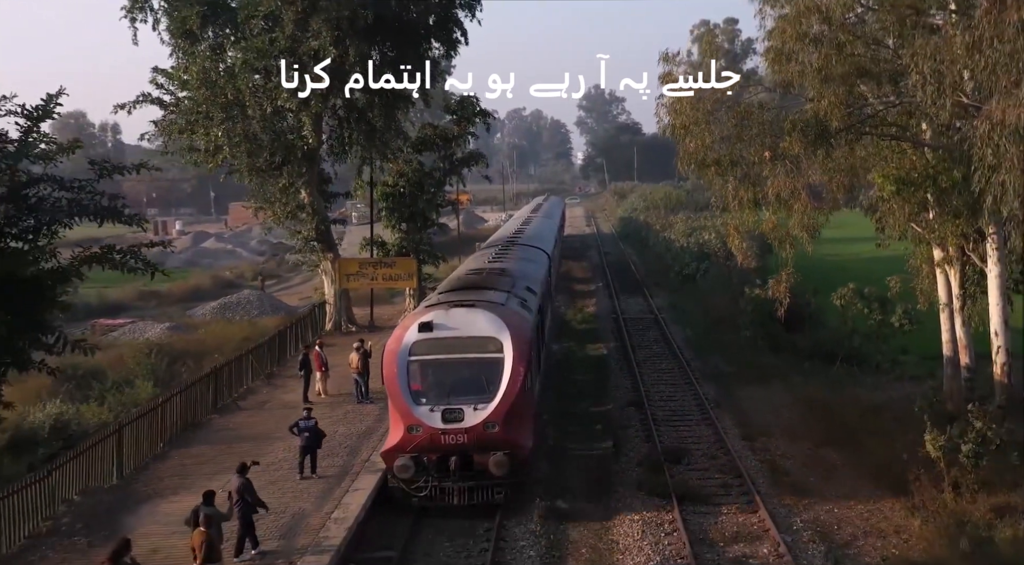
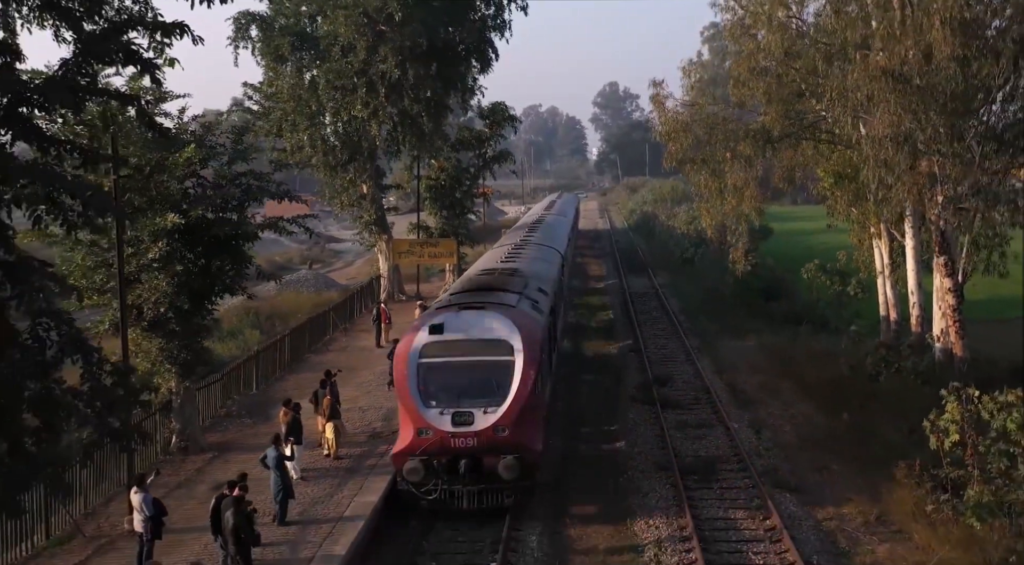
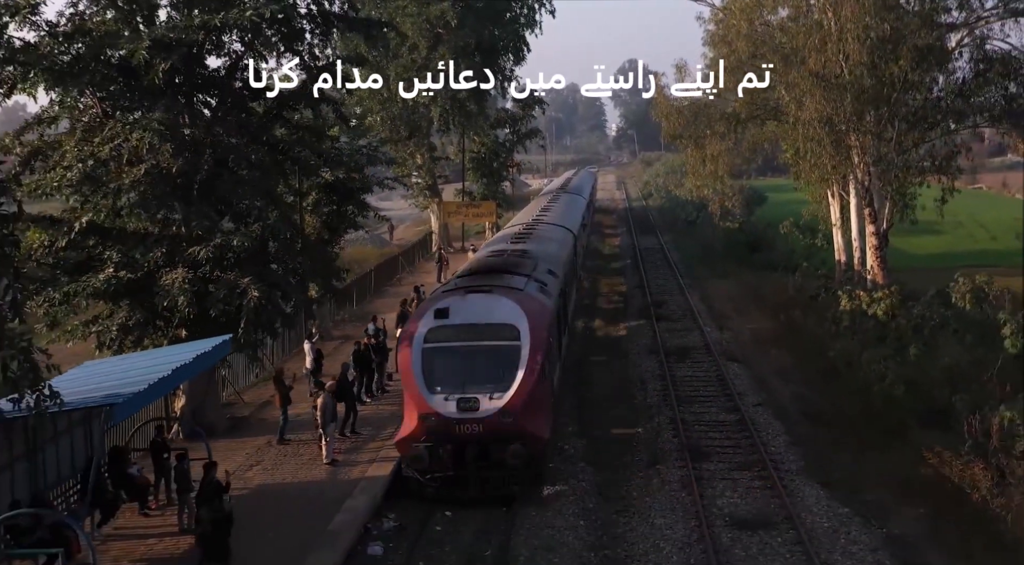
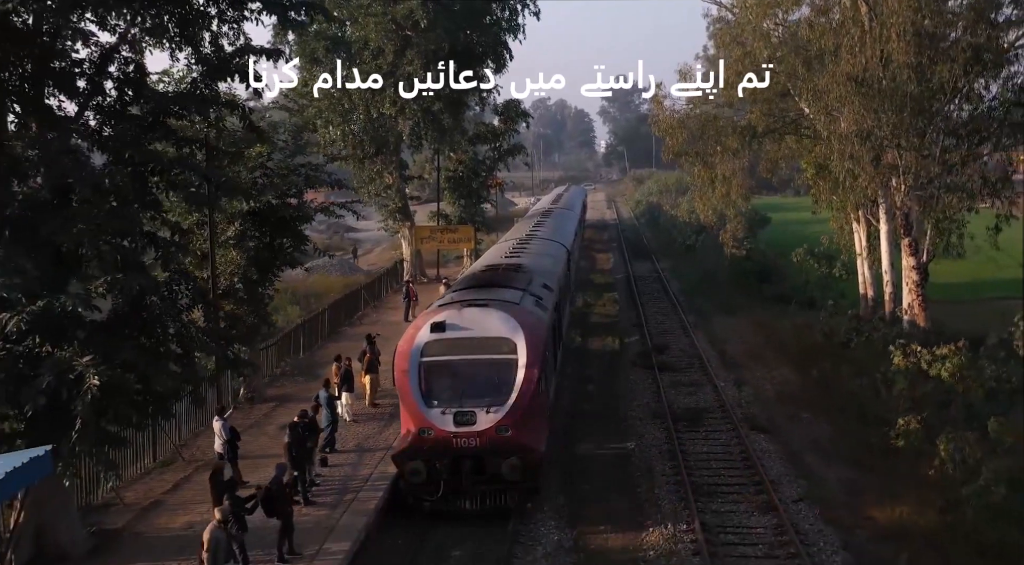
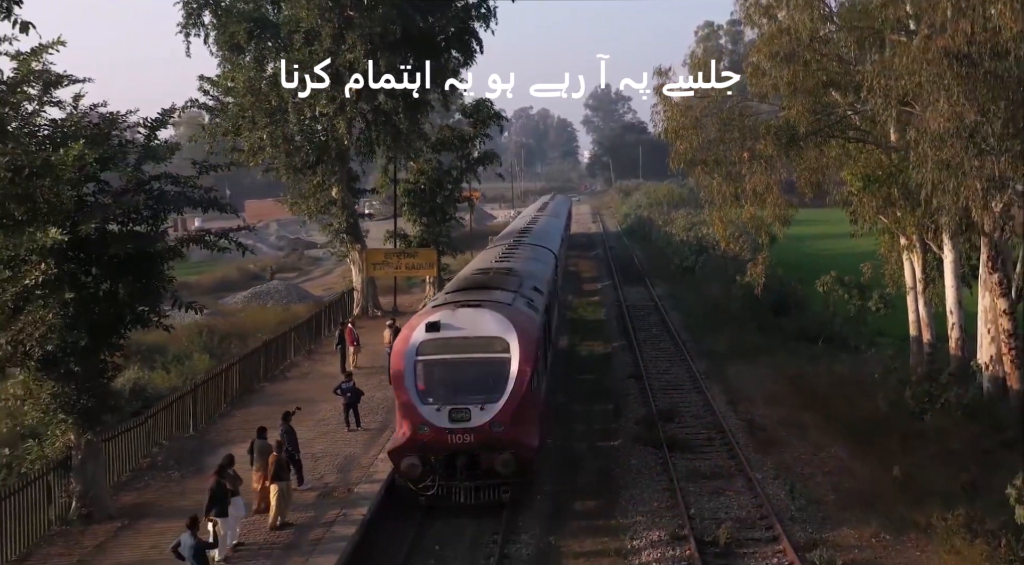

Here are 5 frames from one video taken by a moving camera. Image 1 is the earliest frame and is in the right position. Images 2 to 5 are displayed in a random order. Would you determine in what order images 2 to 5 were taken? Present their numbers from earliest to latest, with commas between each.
5, 2, 4, 3
